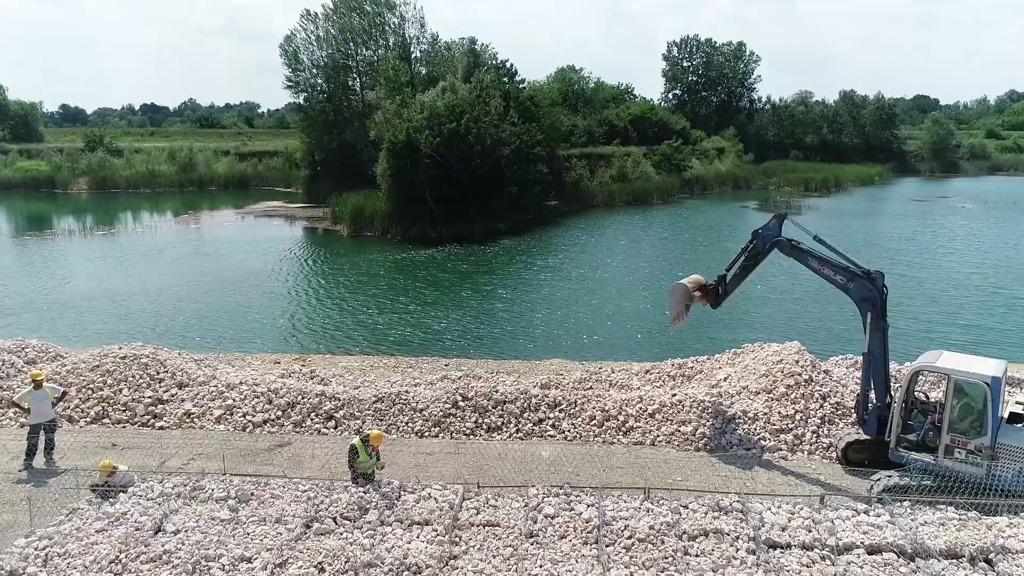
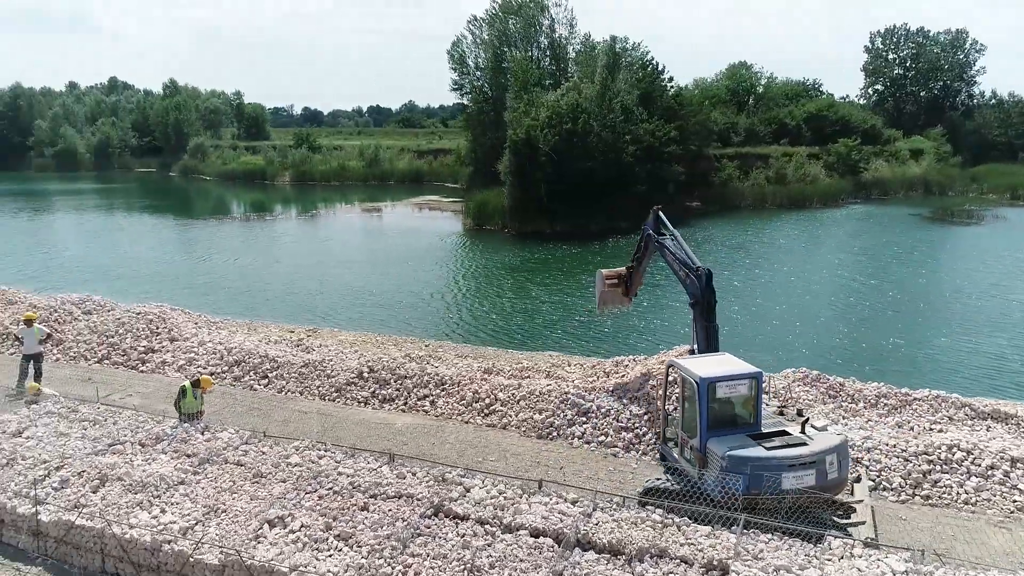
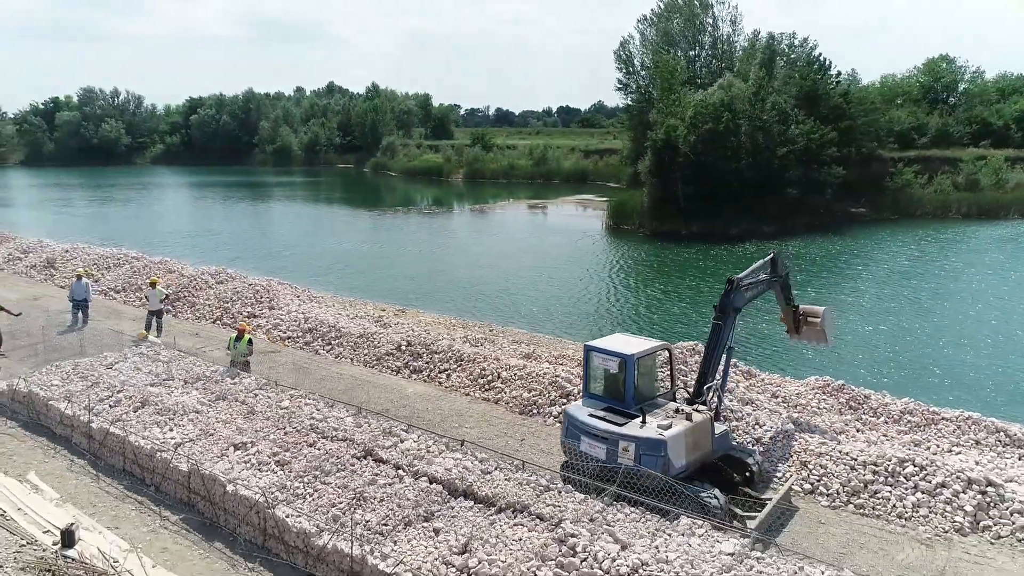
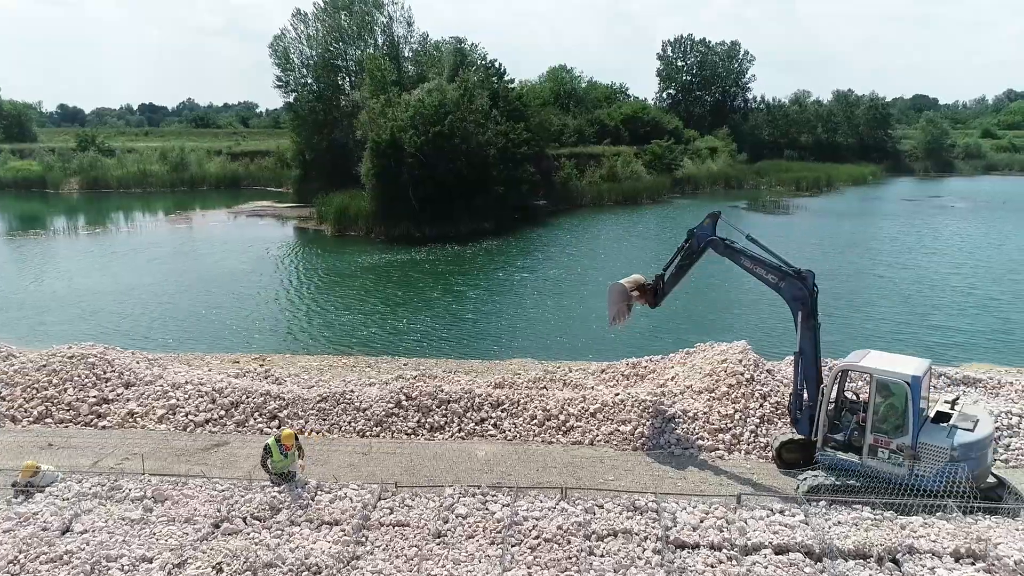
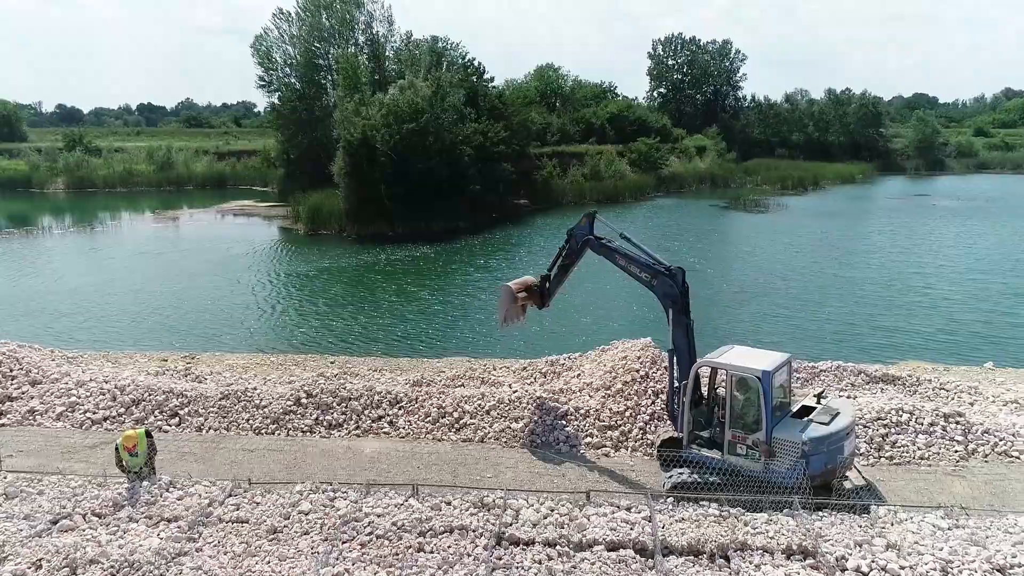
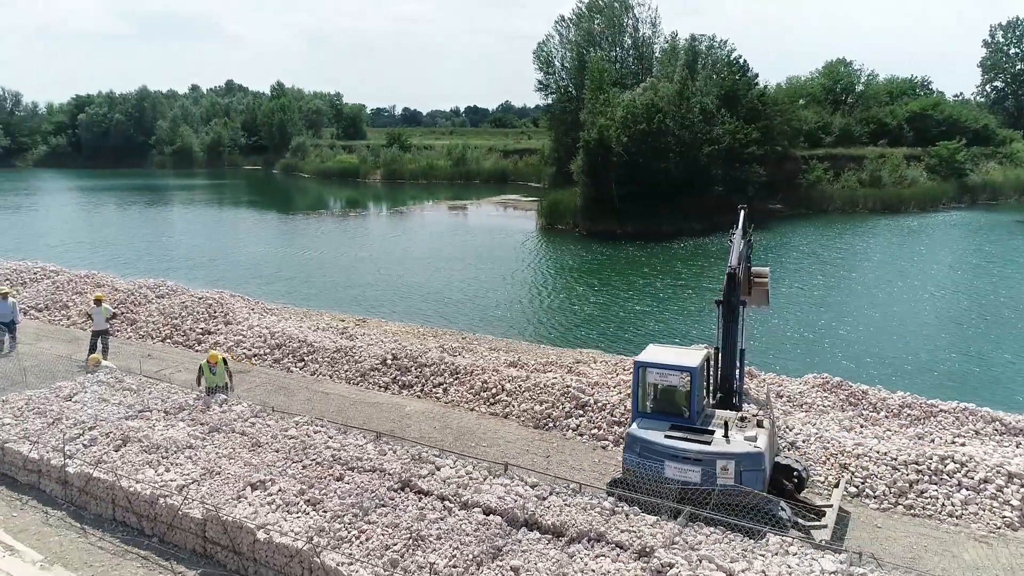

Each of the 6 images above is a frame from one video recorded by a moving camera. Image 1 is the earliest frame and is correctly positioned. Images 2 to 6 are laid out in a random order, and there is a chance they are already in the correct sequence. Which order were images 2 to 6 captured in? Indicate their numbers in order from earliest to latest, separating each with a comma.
4, 5, 2, 6, 3
